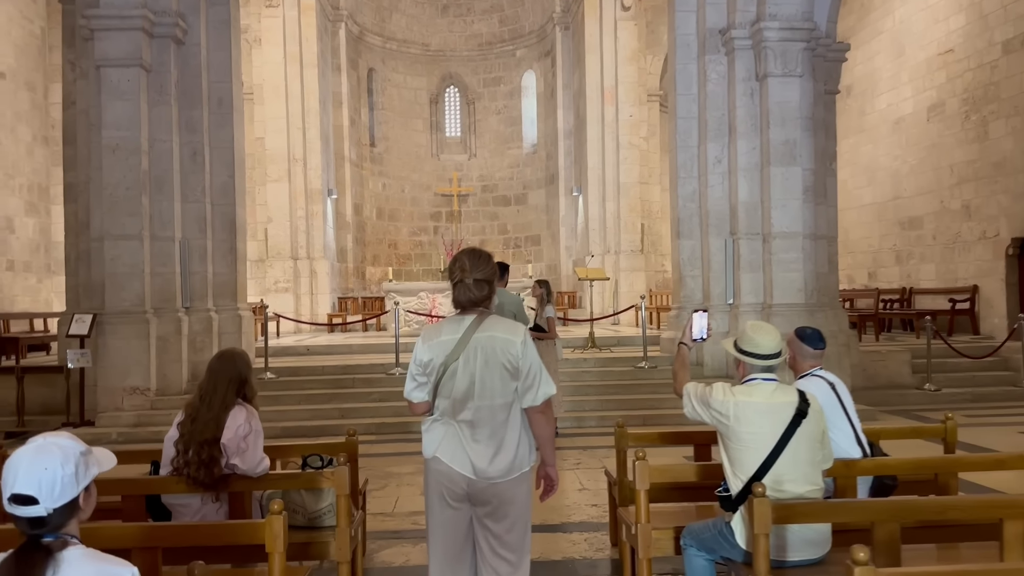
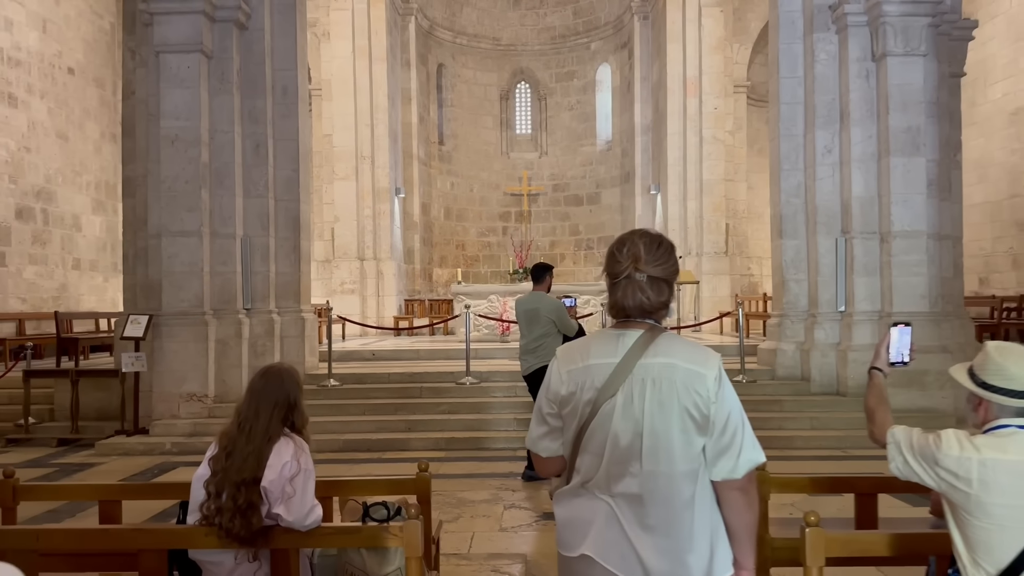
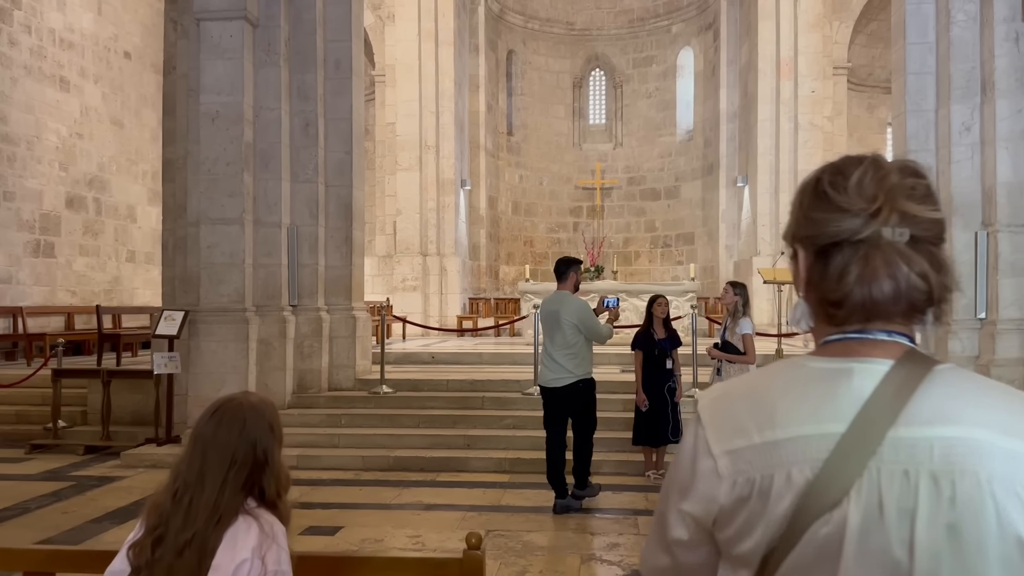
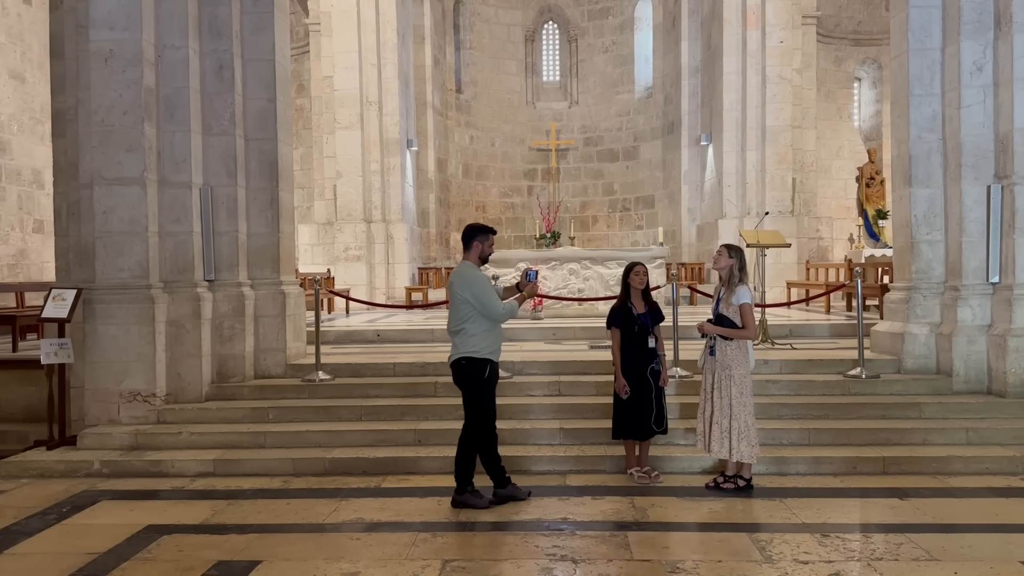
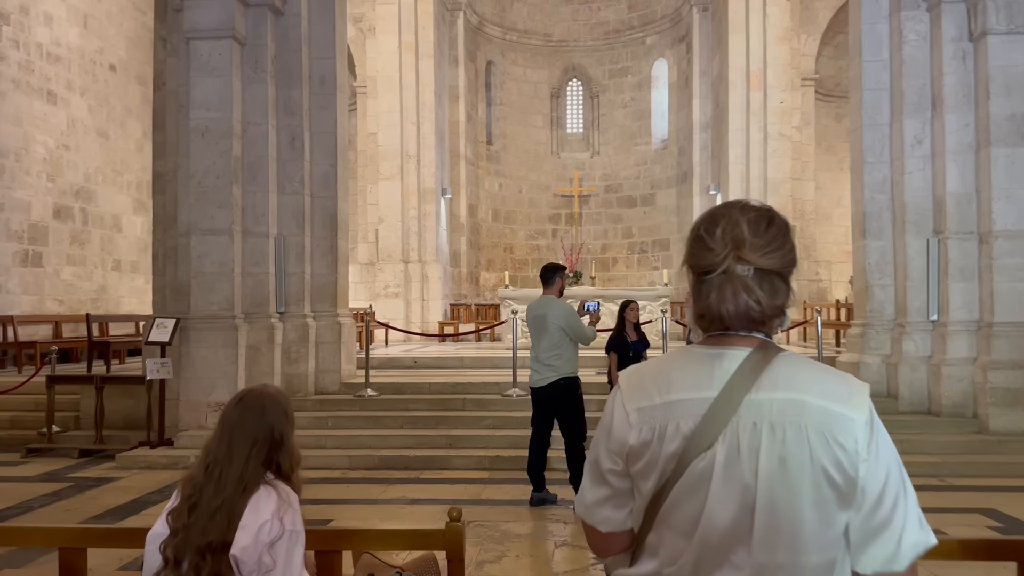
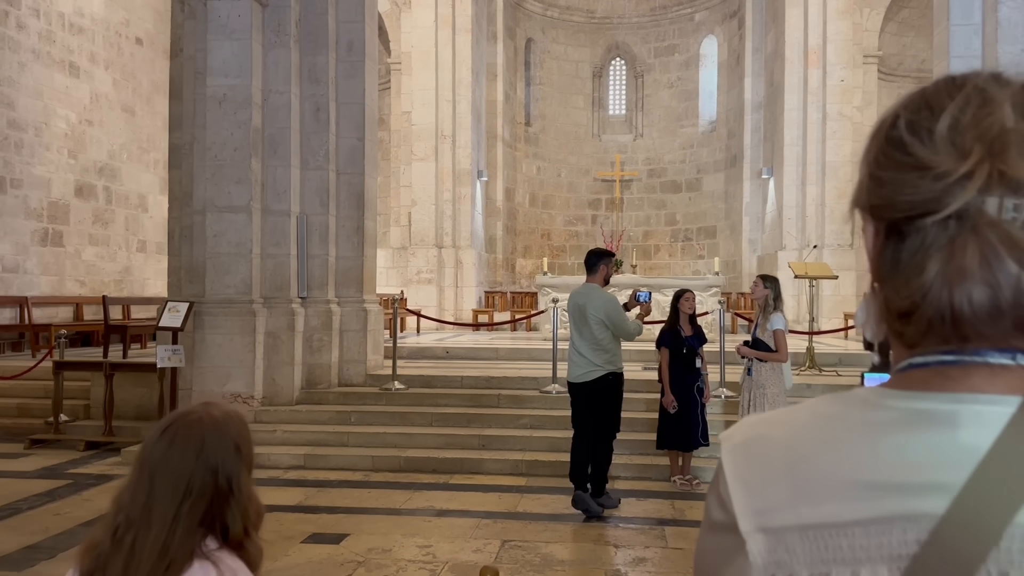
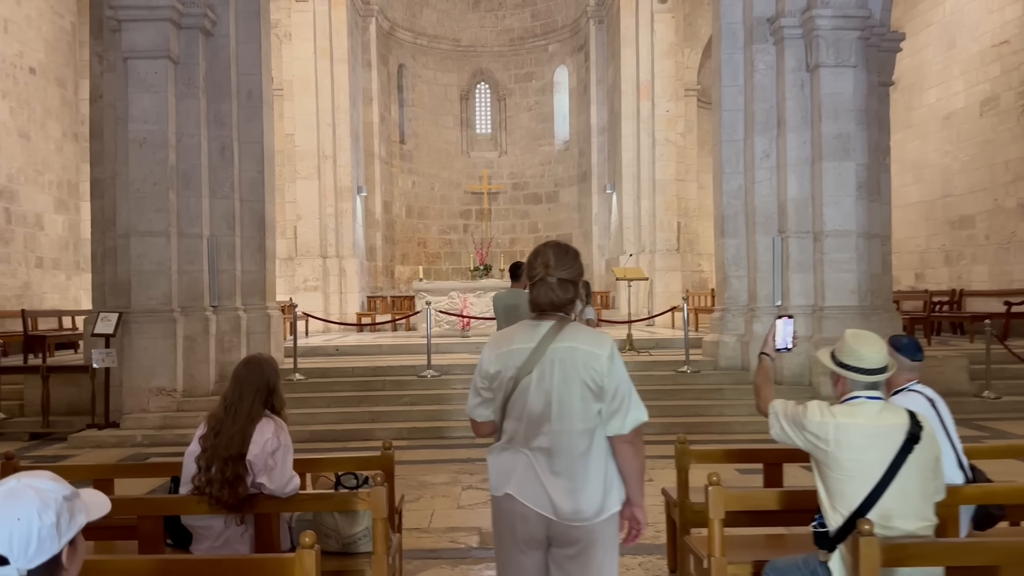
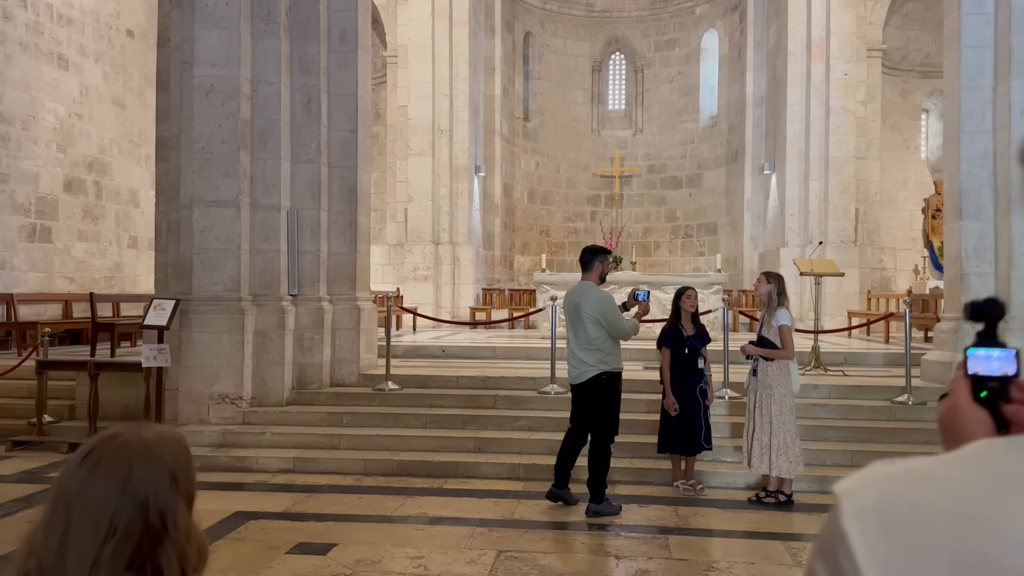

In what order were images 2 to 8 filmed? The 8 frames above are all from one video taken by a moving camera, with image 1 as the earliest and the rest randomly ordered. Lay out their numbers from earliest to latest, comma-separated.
7, 2, 5, 3, 6, 8, 4
